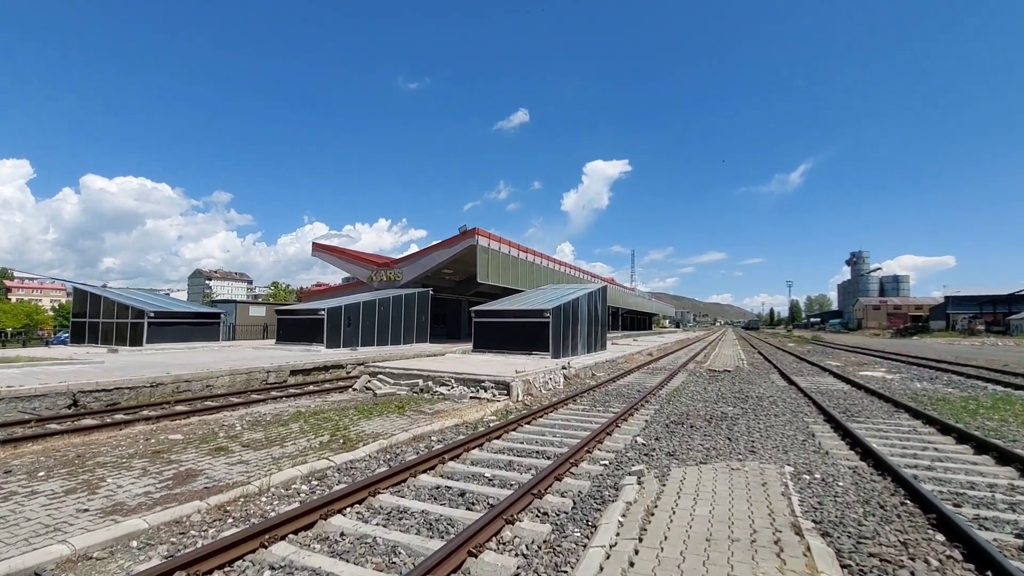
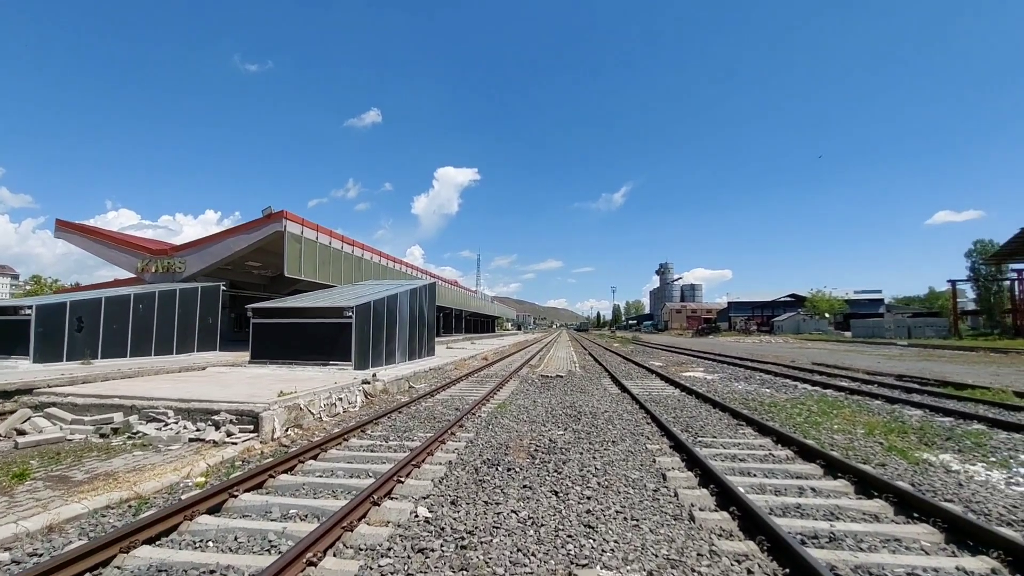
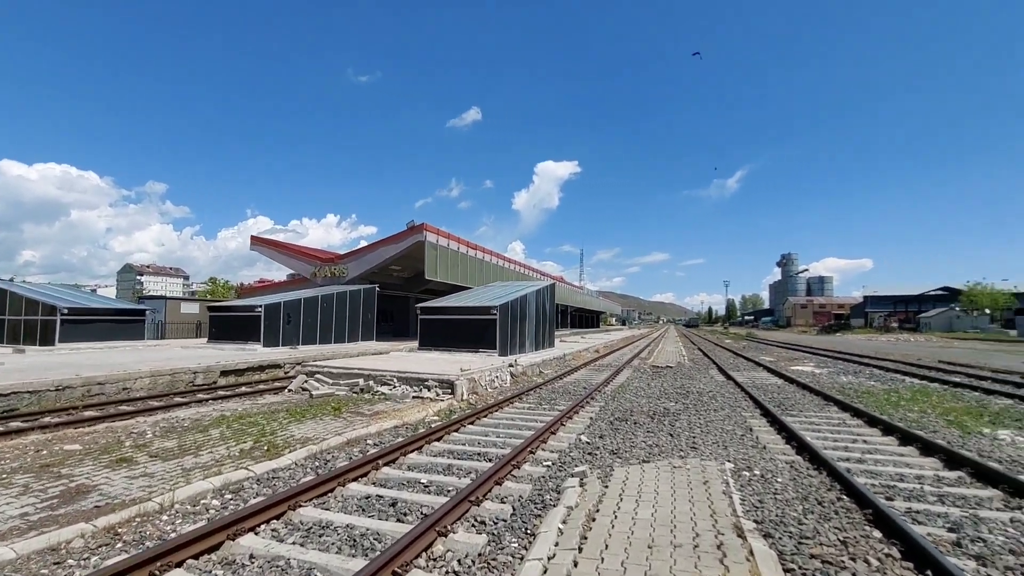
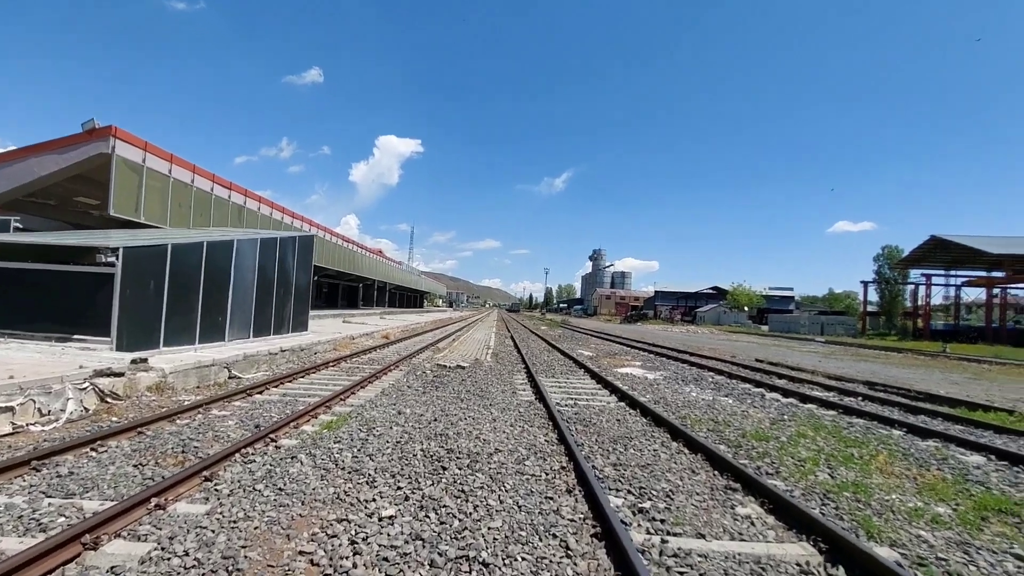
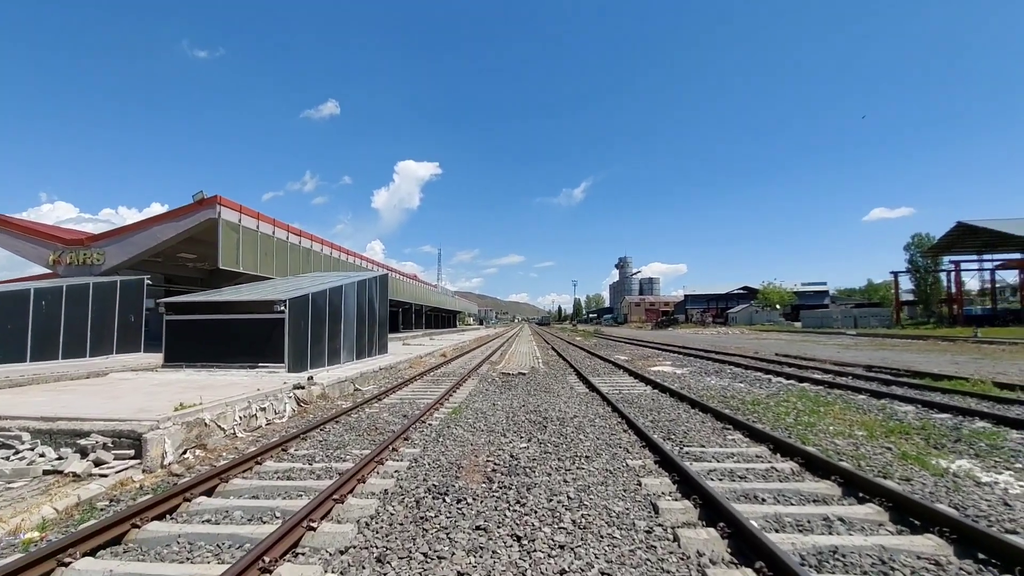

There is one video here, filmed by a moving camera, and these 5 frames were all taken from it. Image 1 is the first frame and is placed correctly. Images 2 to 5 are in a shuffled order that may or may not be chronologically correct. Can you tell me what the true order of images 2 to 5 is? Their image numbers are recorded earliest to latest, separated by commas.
3, 2, 5, 4
